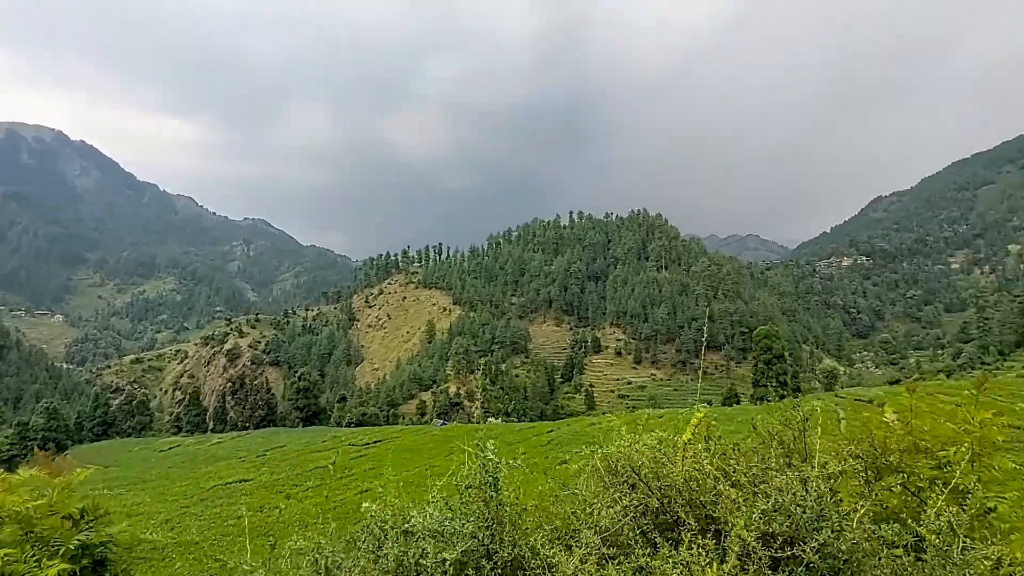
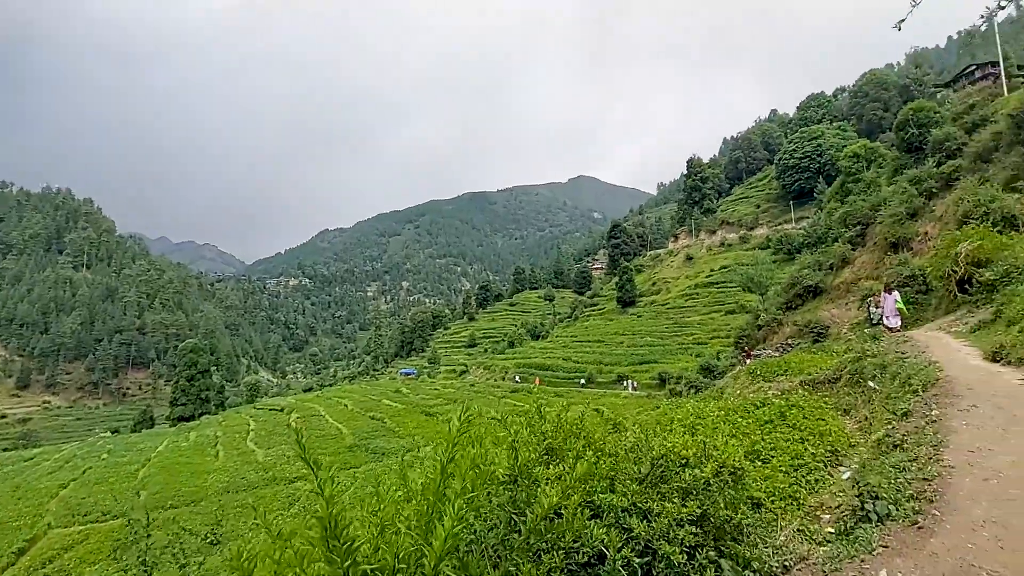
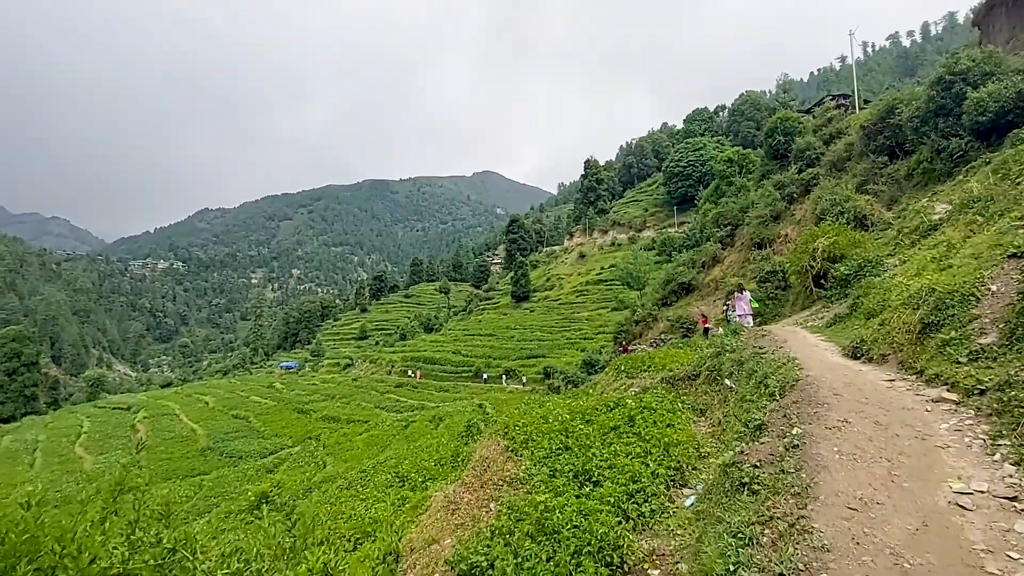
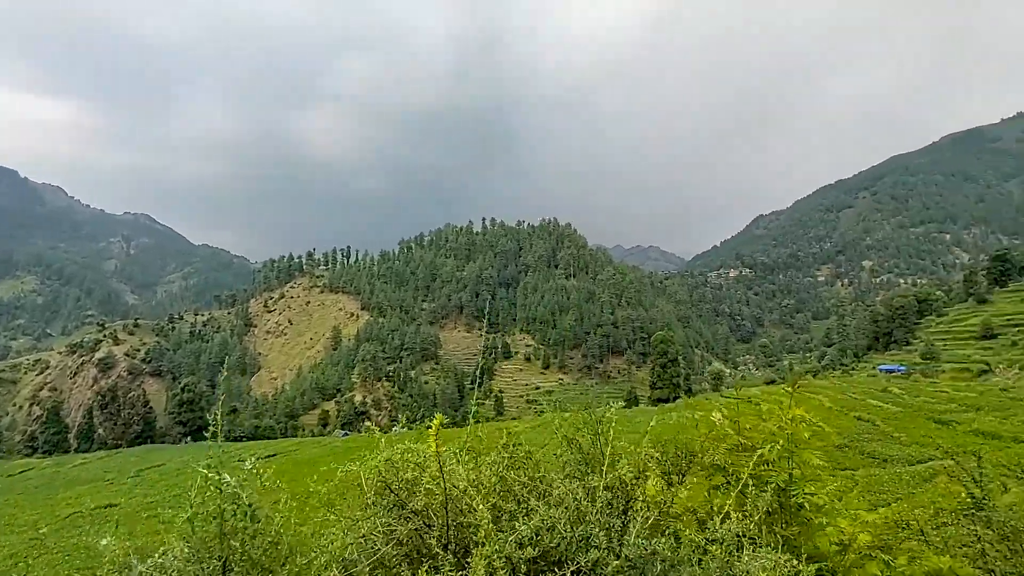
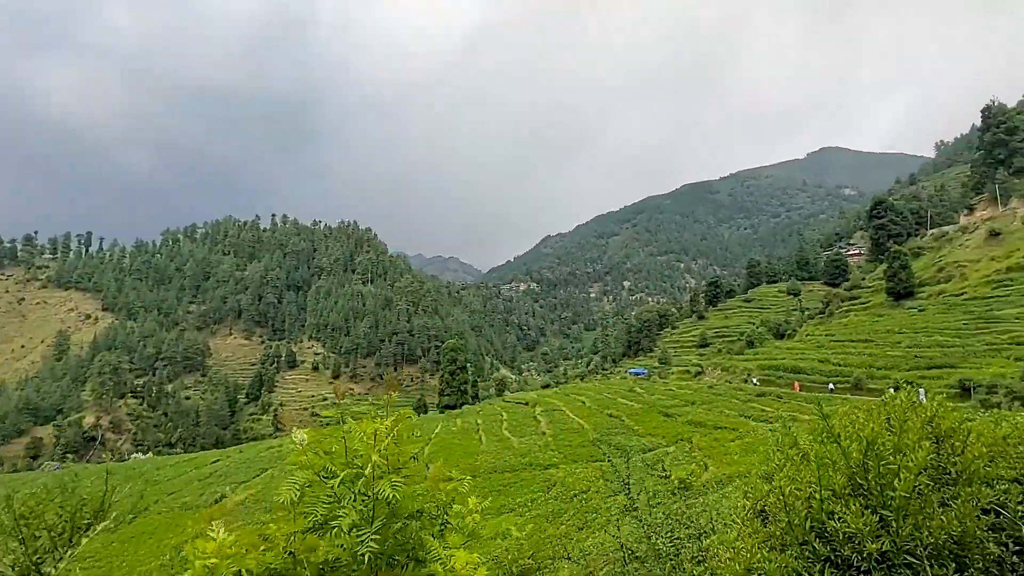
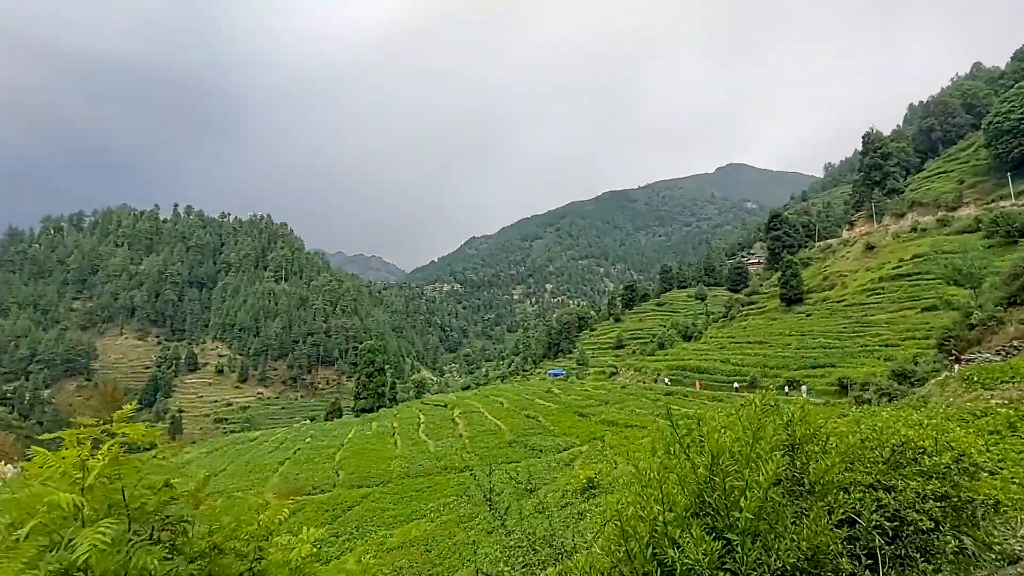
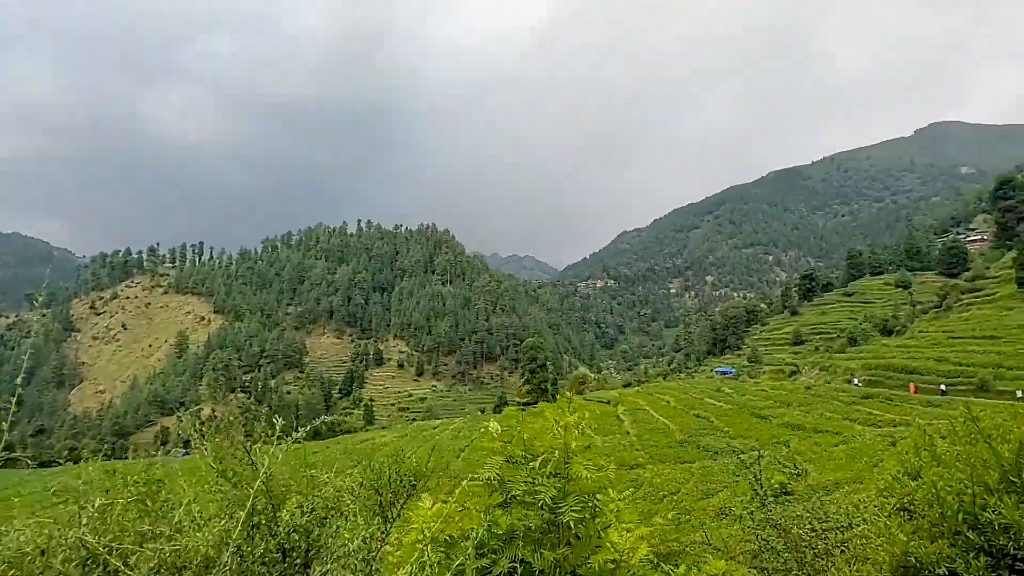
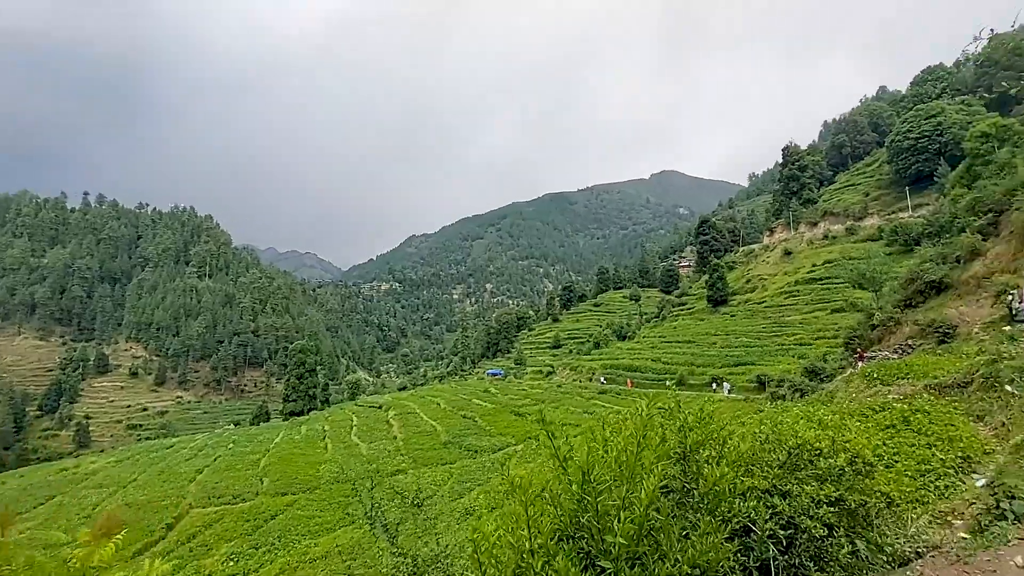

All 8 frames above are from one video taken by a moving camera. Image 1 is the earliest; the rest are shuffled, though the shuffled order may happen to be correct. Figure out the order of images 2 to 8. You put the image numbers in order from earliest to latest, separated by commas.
4, 7, 5, 6, 8, 2, 3
